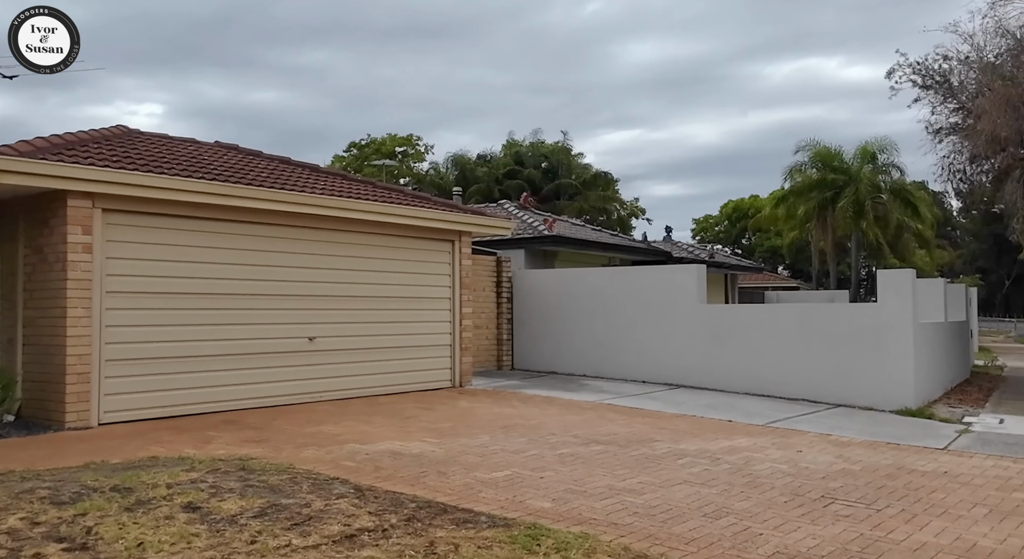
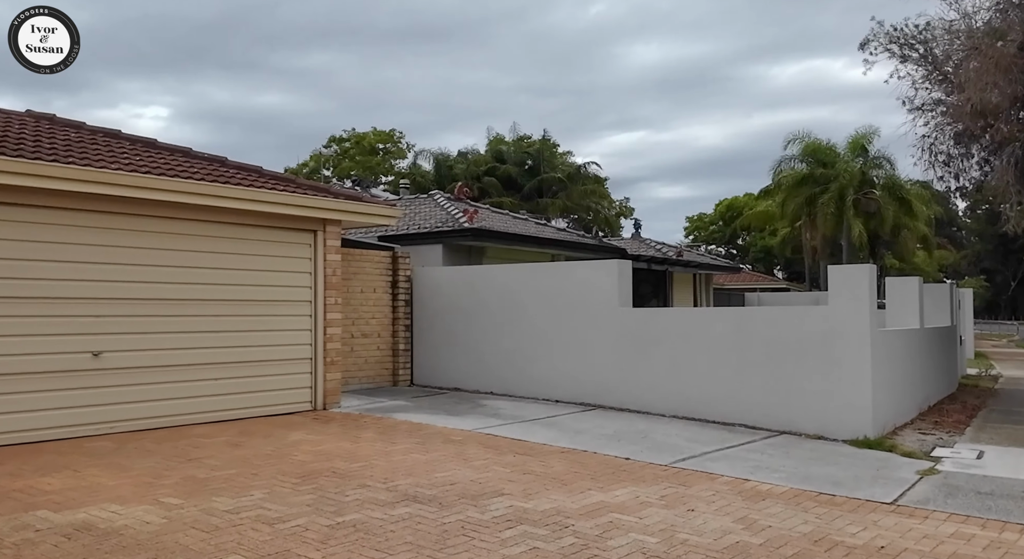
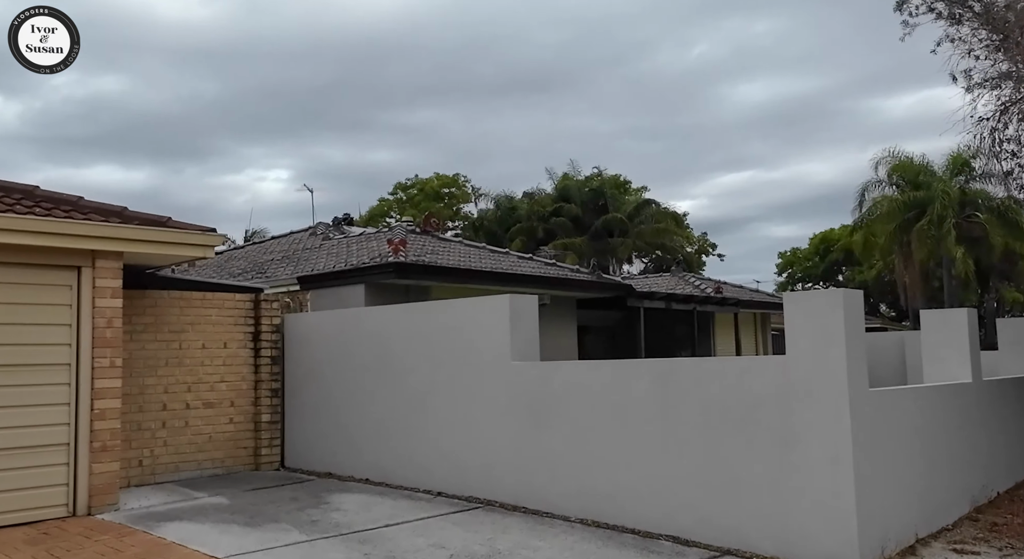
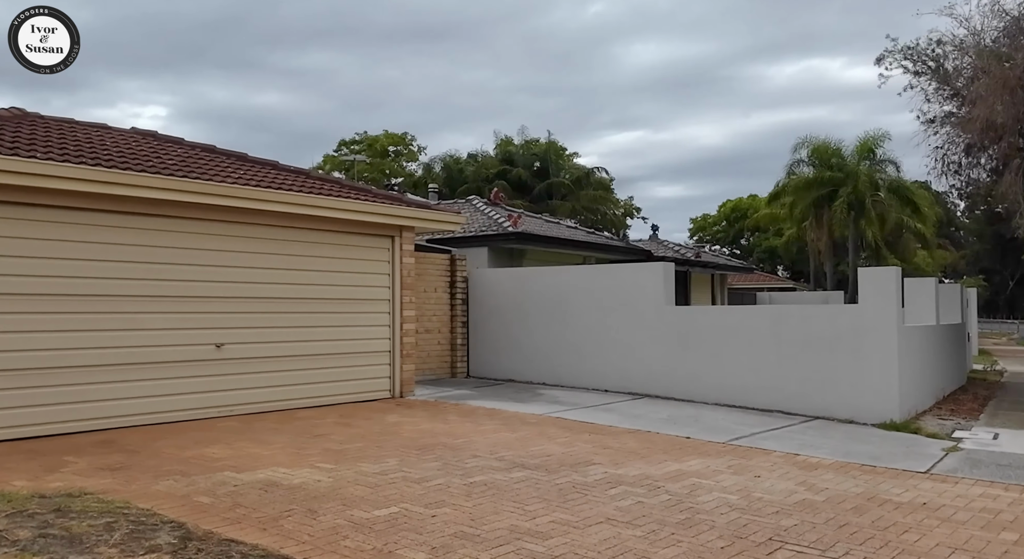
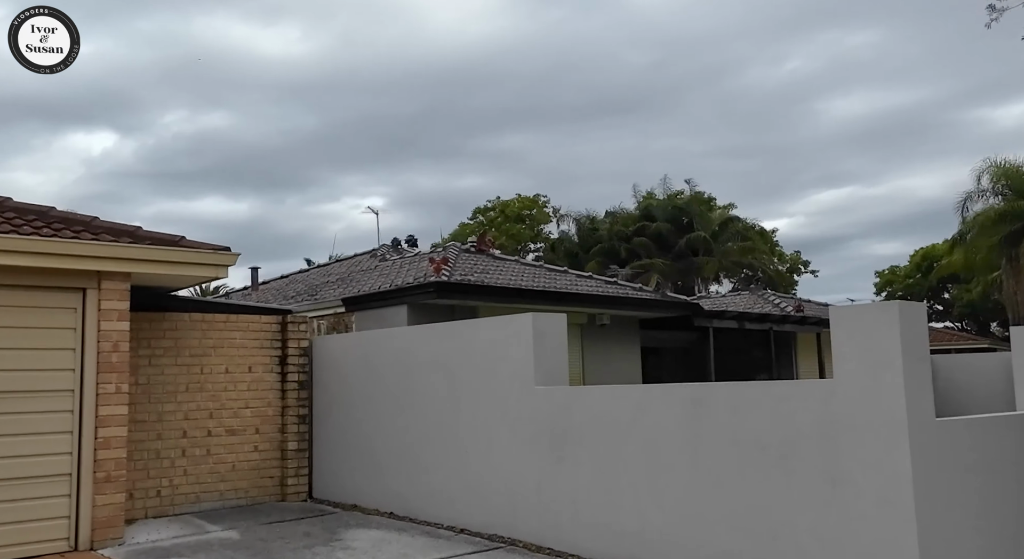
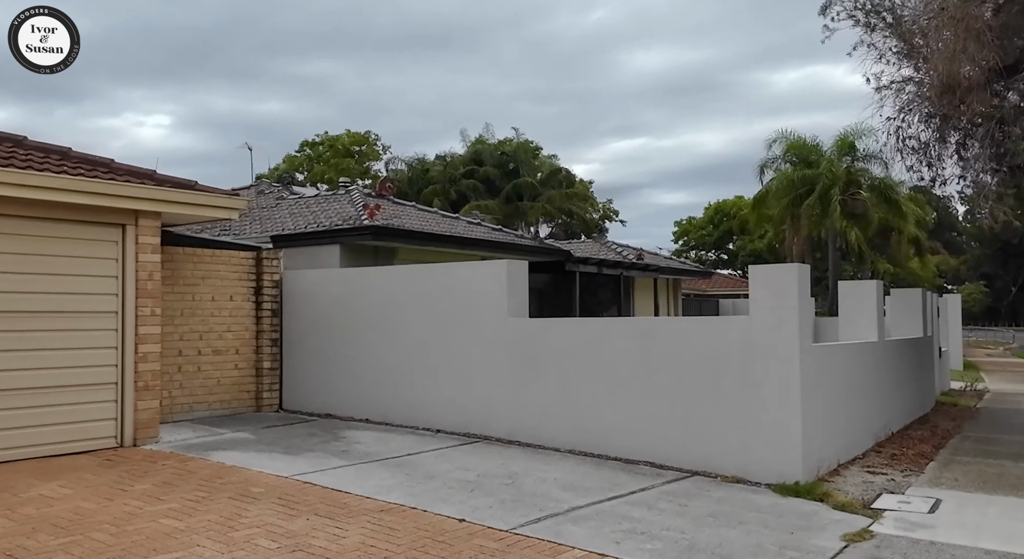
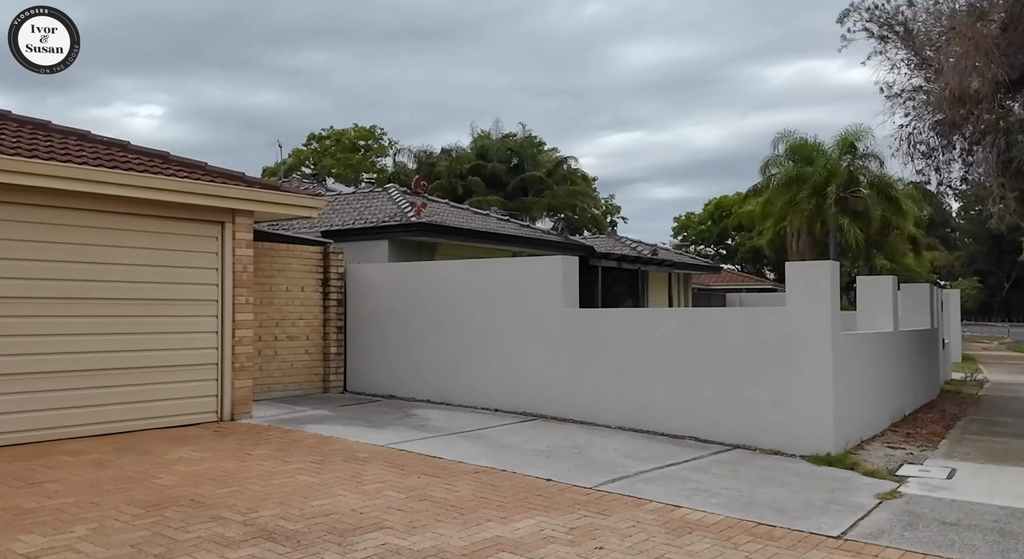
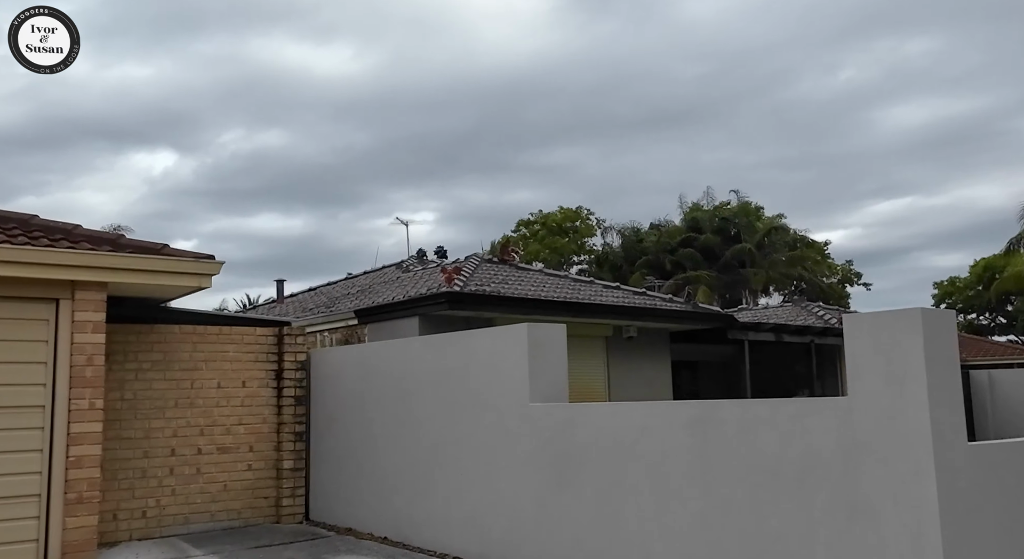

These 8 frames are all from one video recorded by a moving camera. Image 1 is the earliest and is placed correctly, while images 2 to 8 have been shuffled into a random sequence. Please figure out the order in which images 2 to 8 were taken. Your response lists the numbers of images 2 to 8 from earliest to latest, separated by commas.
4, 2, 7, 6, 3, 5, 8
